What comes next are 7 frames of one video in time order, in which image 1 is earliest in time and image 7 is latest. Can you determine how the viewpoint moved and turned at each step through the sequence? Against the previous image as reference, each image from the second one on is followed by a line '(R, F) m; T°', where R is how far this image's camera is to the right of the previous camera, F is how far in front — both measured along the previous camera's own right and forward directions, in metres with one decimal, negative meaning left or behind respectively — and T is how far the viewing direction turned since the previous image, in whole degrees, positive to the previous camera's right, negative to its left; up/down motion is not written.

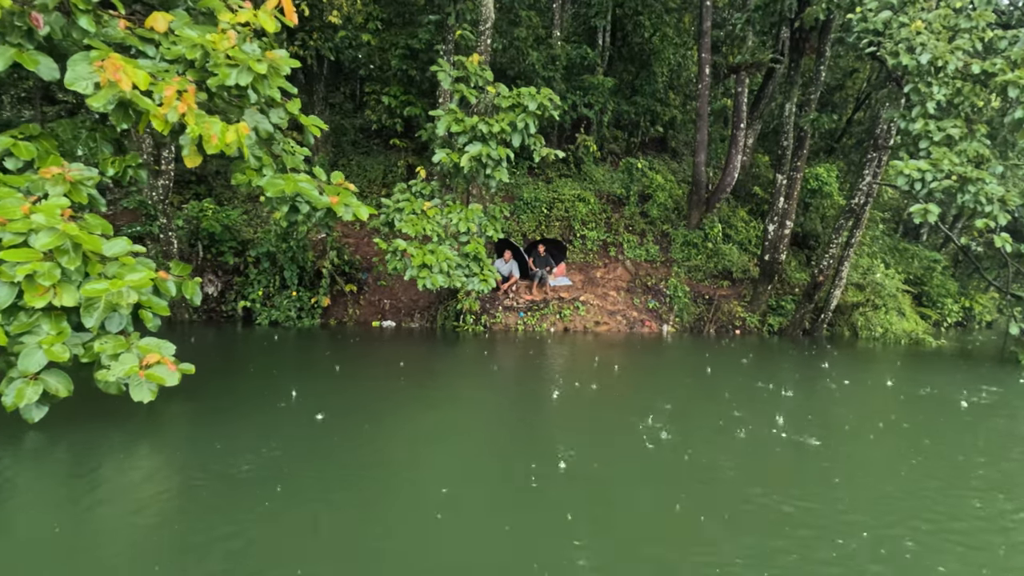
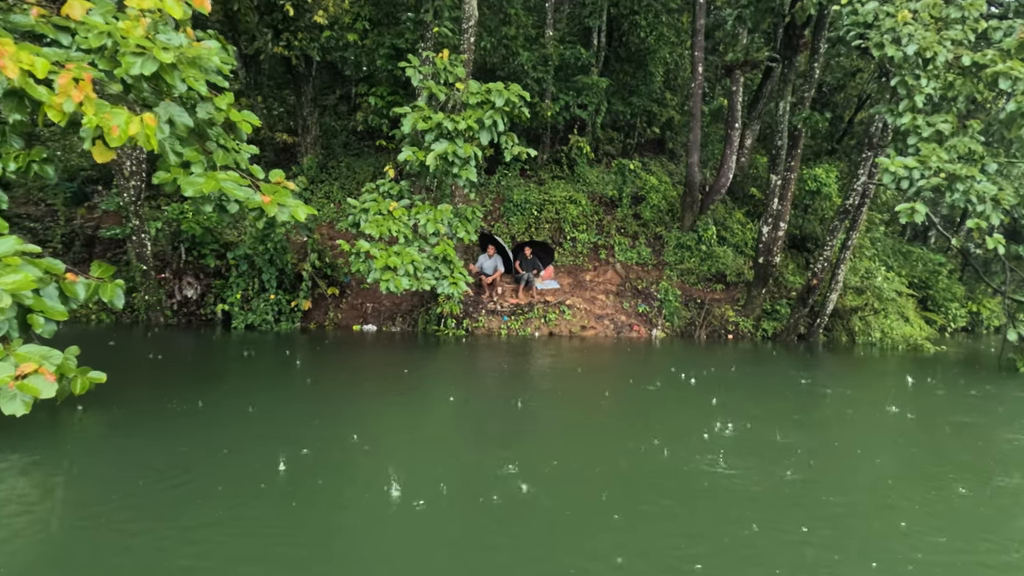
(+0.4, +0.2) m; -1°
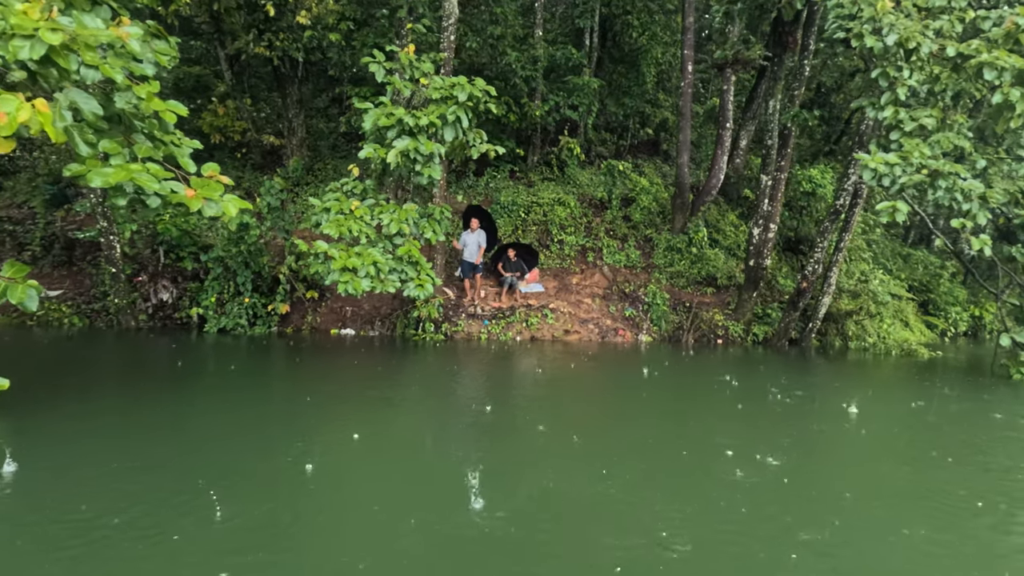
(+0.4, +0.2) m; -1°
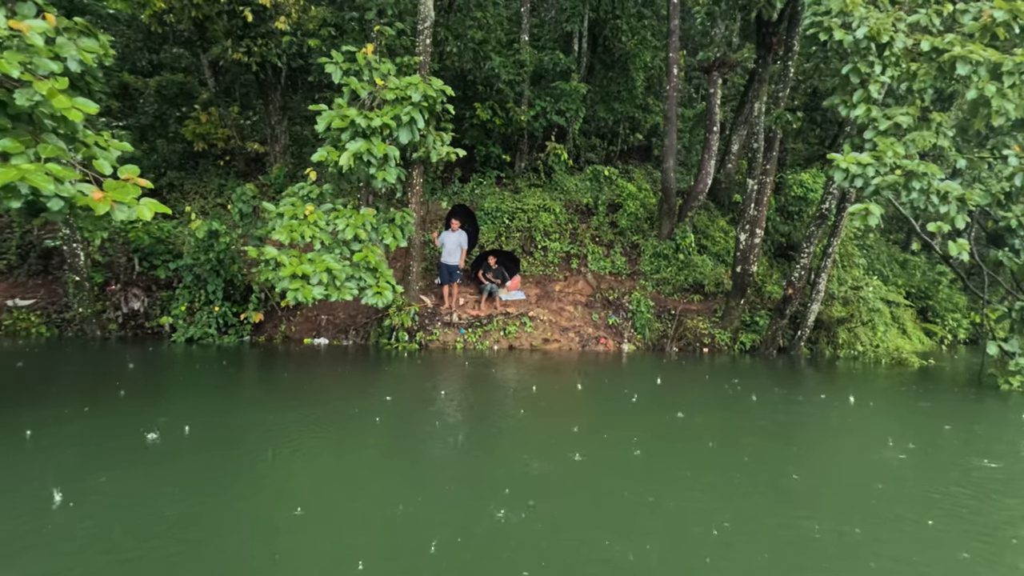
(+0.4, +0.2) m; -1°
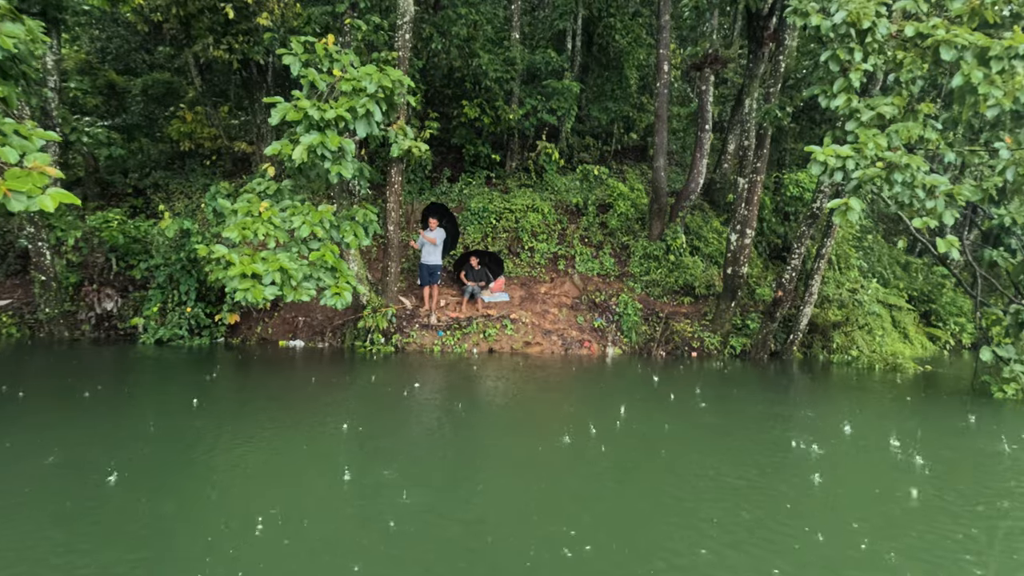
(+0.4, +0.3) m; -1°
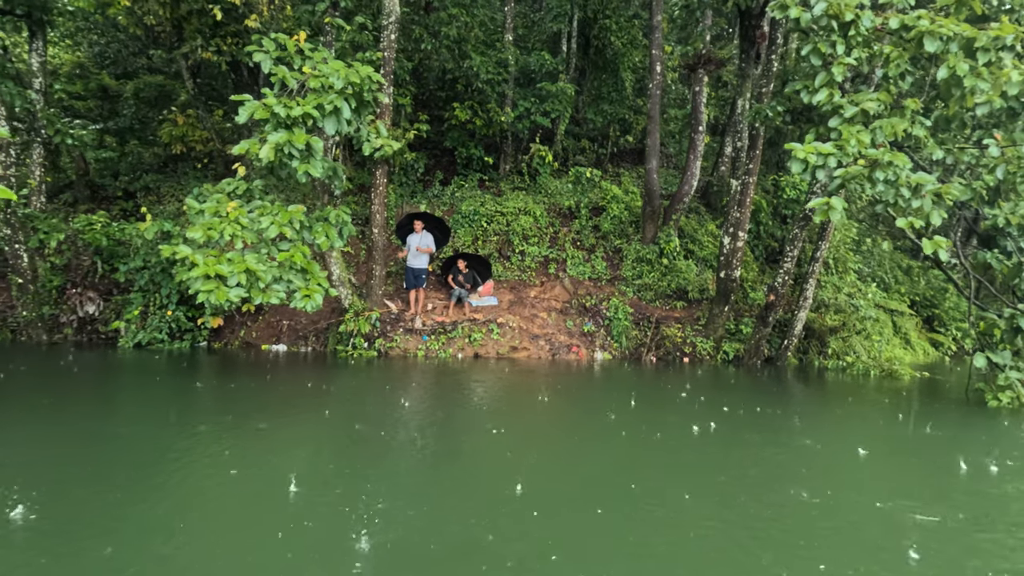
(+0.3, +0.2) m; -1°
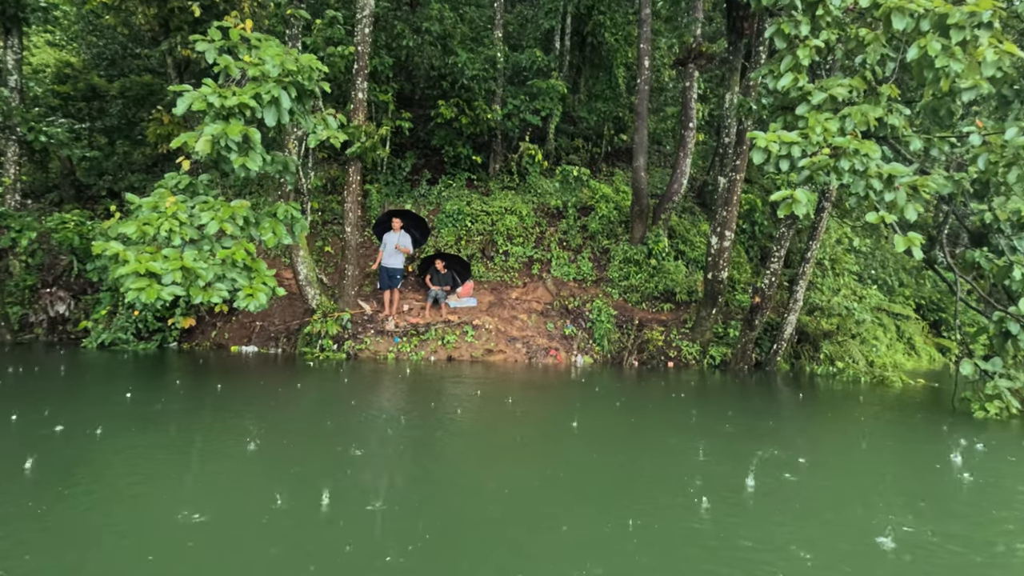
(+0.5, +0.3) m; -1°
